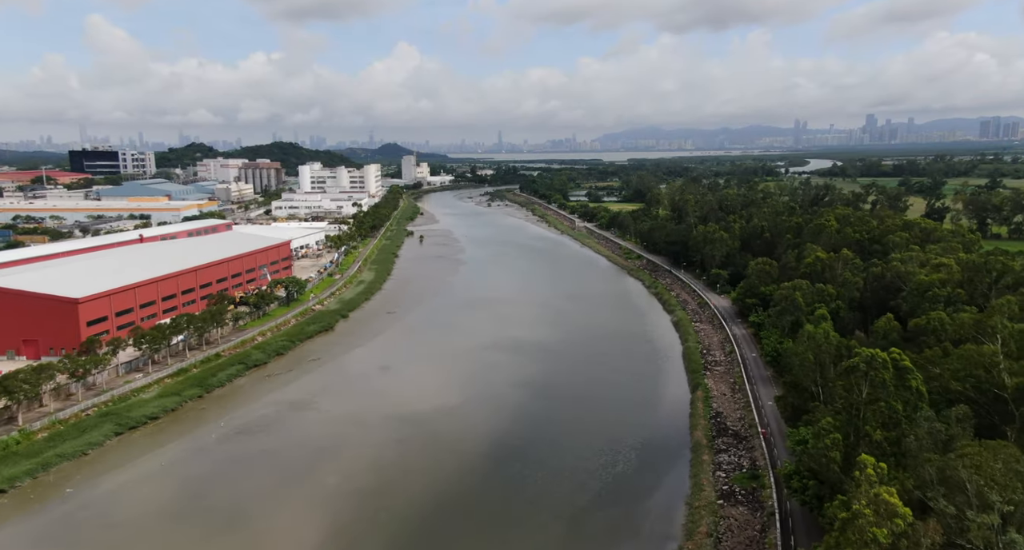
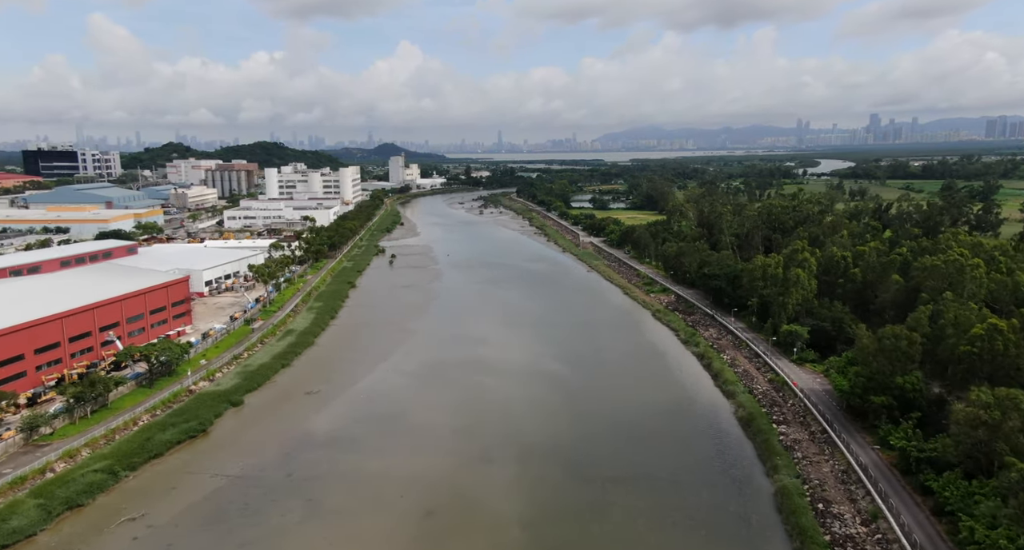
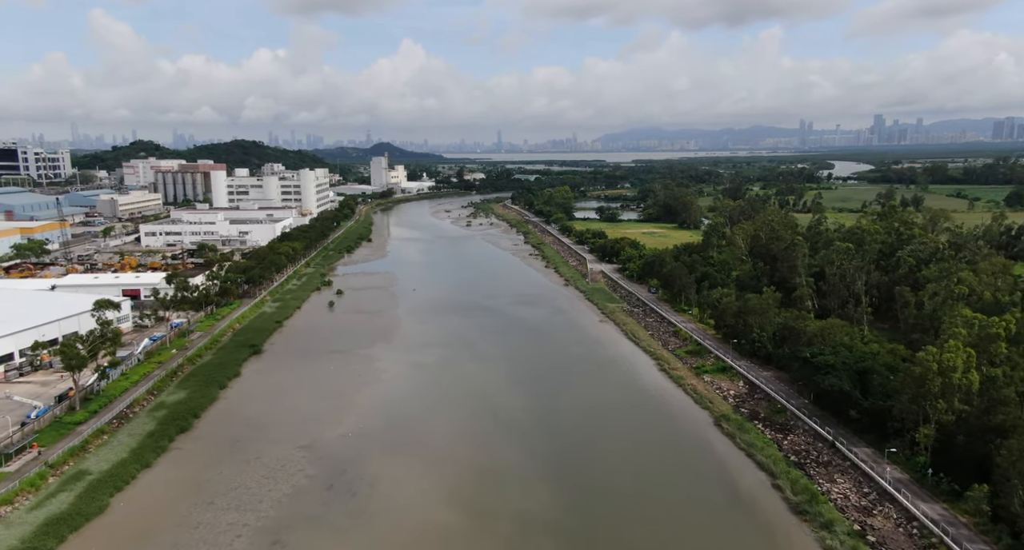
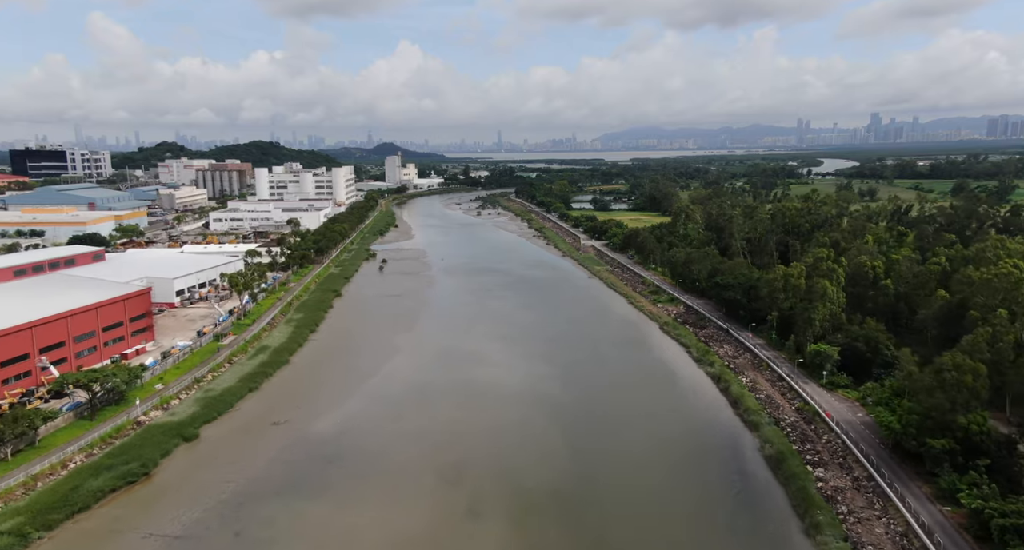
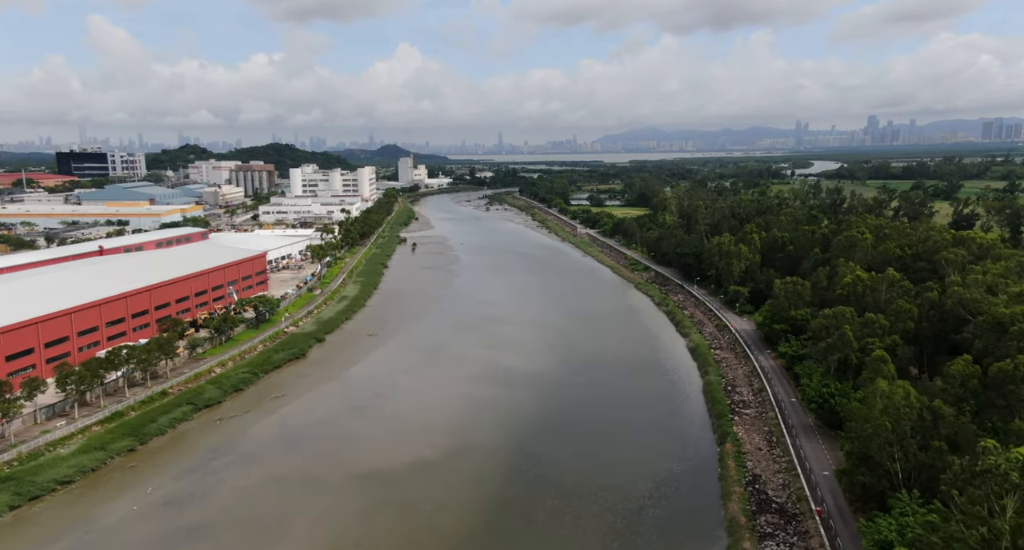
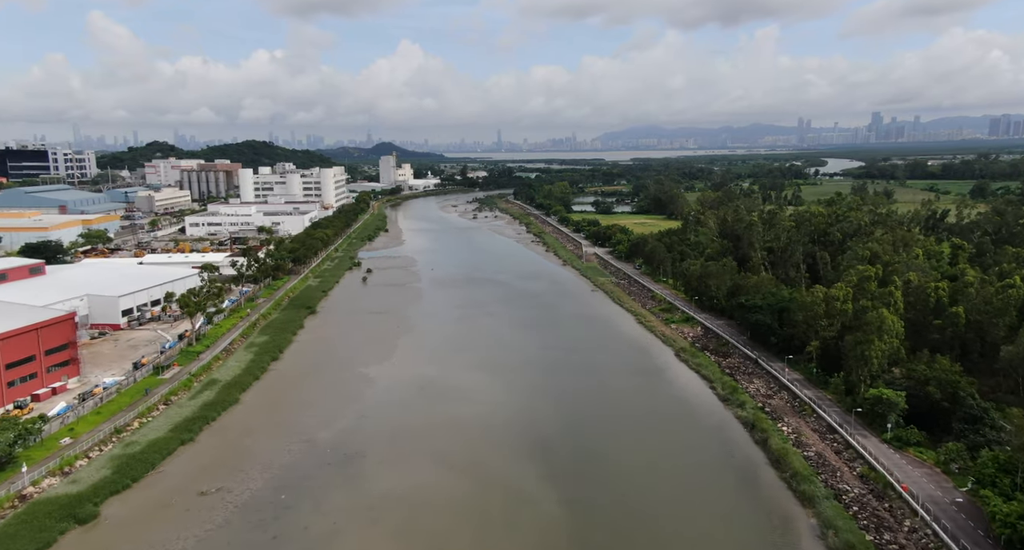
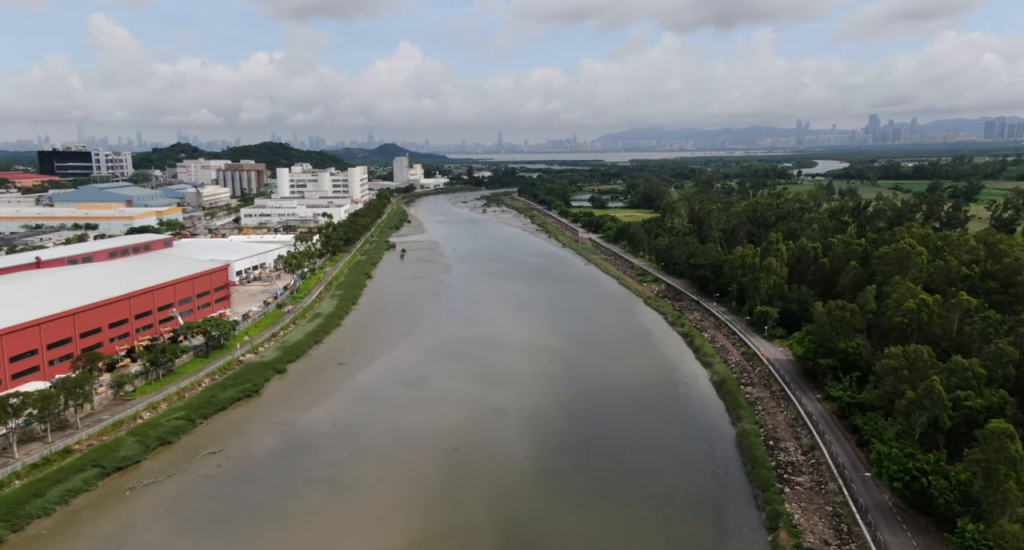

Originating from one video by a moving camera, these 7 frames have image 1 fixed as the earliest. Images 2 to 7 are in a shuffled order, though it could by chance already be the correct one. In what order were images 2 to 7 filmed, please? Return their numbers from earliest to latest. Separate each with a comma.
5, 7, 2, 4, 6, 3
